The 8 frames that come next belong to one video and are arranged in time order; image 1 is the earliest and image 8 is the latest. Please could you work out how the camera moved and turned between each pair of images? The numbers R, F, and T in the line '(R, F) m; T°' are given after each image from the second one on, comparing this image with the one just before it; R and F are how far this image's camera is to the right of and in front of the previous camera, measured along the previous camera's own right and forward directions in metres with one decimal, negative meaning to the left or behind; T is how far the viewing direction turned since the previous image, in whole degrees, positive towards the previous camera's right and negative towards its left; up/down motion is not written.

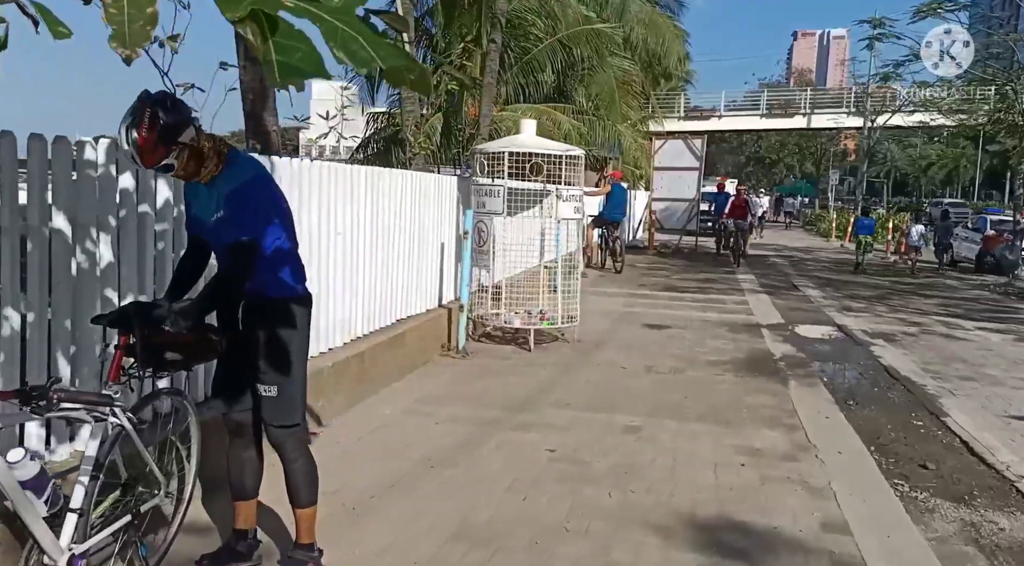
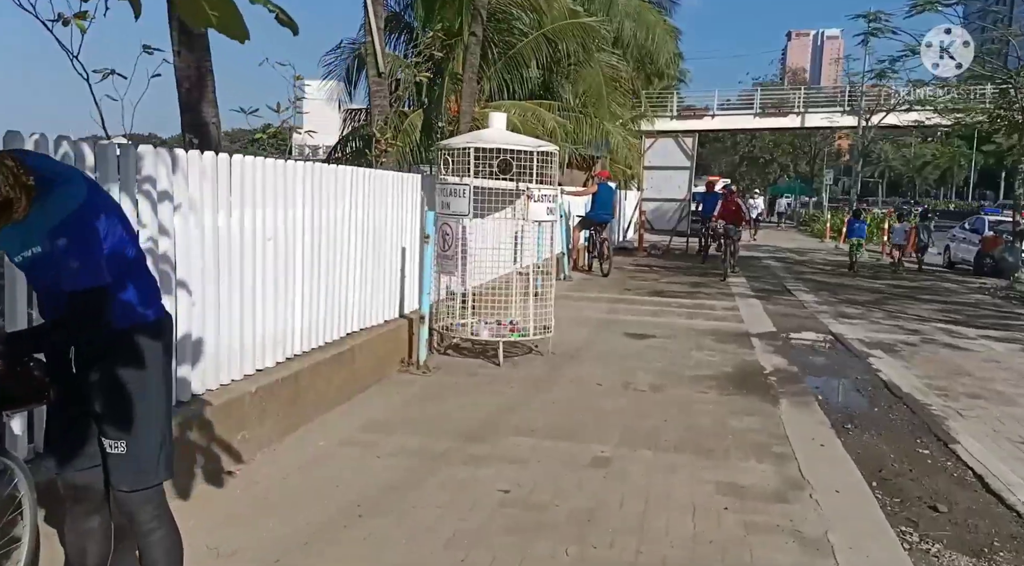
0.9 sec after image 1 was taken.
(+0.2, +0.7) m; 0°
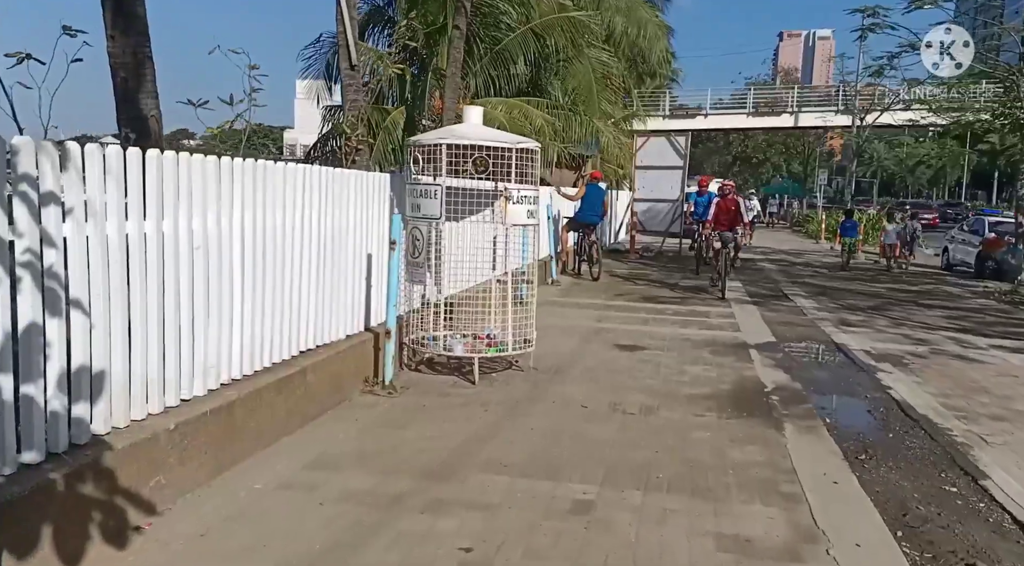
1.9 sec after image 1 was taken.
(+0.1, +0.7) m; 0°
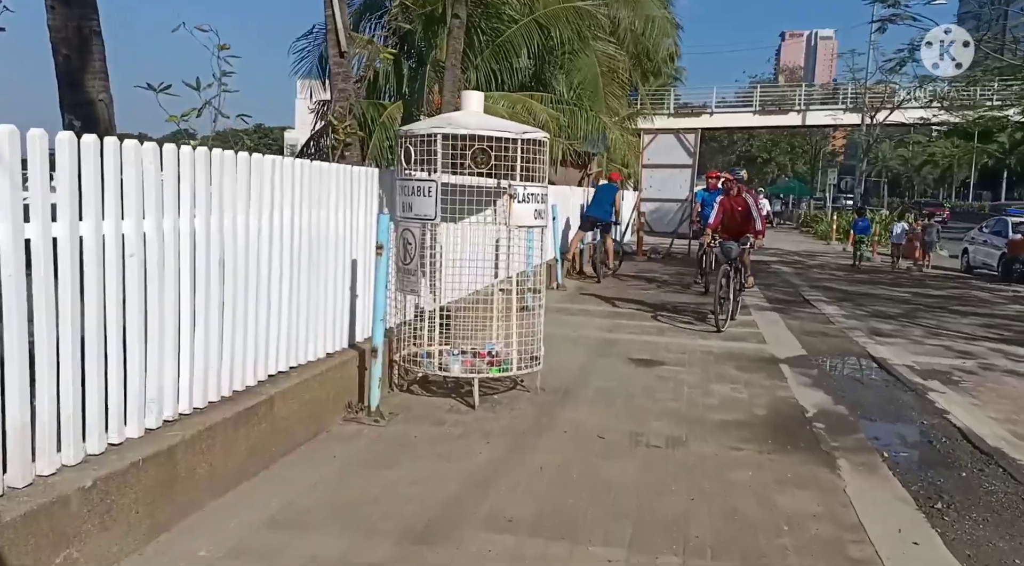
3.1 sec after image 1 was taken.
(0.0, +0.9) m; 0°
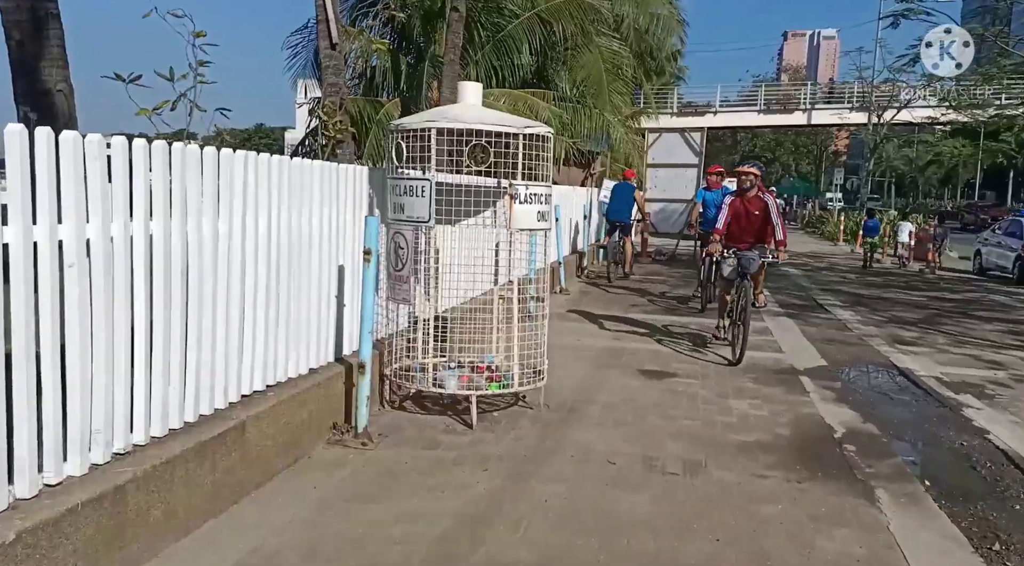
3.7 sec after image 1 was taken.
(0.0, +0.5) m; 0°
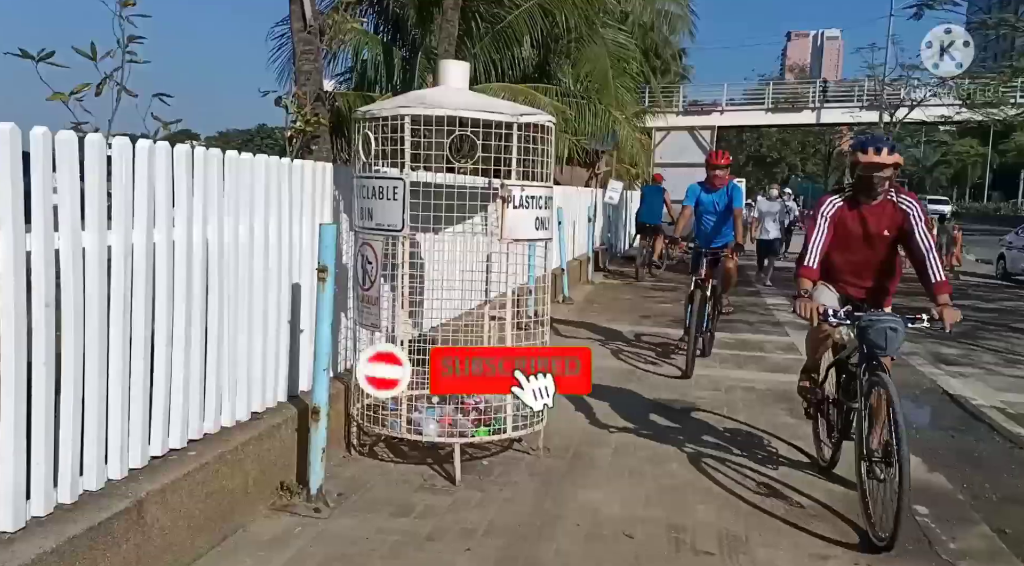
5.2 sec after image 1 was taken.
(+0.1, +1.0) m; 0°
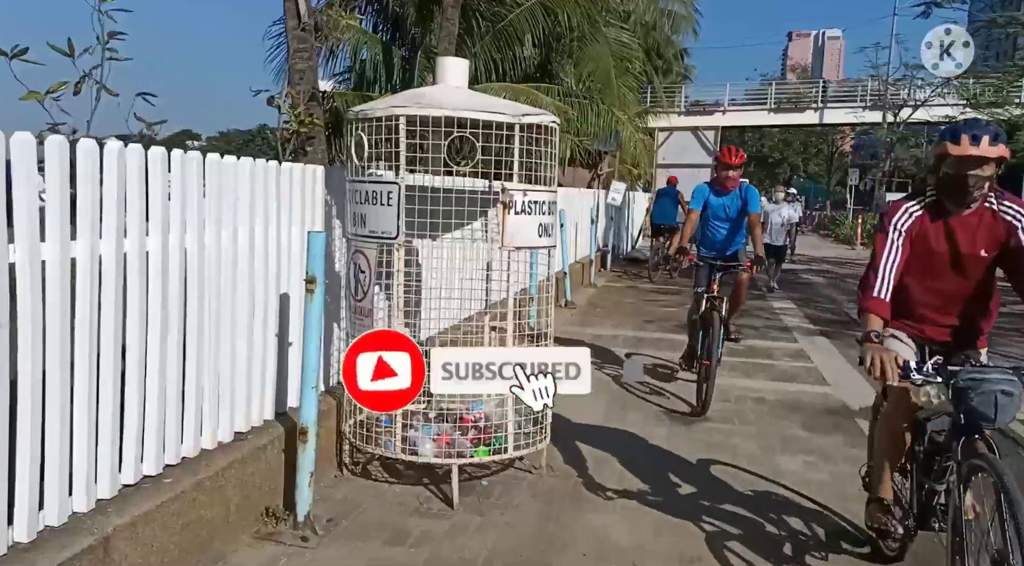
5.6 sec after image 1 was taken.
(0.0, +0.3) m; 0°
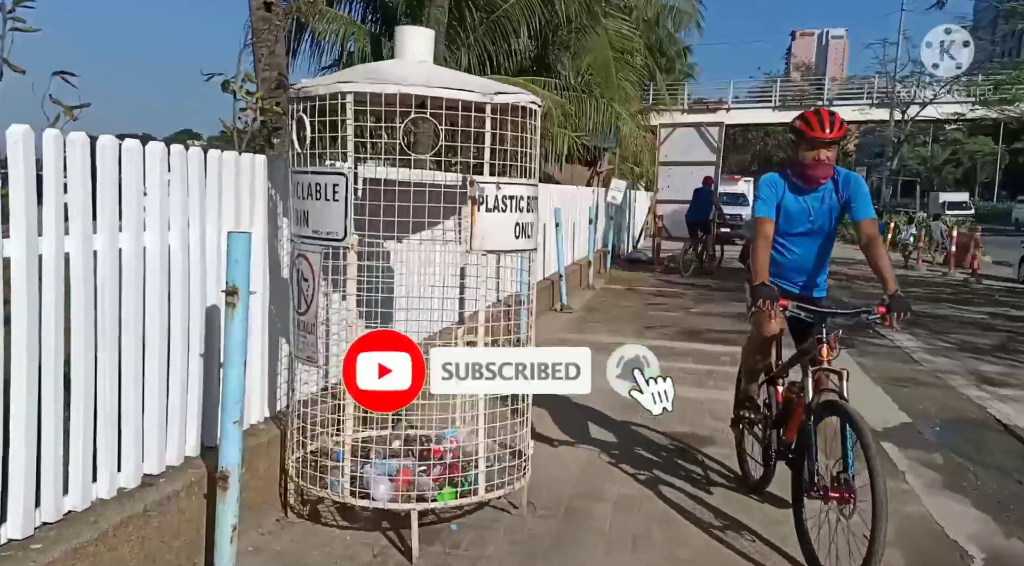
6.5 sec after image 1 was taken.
(+0.1, +0.7) m; 0°
